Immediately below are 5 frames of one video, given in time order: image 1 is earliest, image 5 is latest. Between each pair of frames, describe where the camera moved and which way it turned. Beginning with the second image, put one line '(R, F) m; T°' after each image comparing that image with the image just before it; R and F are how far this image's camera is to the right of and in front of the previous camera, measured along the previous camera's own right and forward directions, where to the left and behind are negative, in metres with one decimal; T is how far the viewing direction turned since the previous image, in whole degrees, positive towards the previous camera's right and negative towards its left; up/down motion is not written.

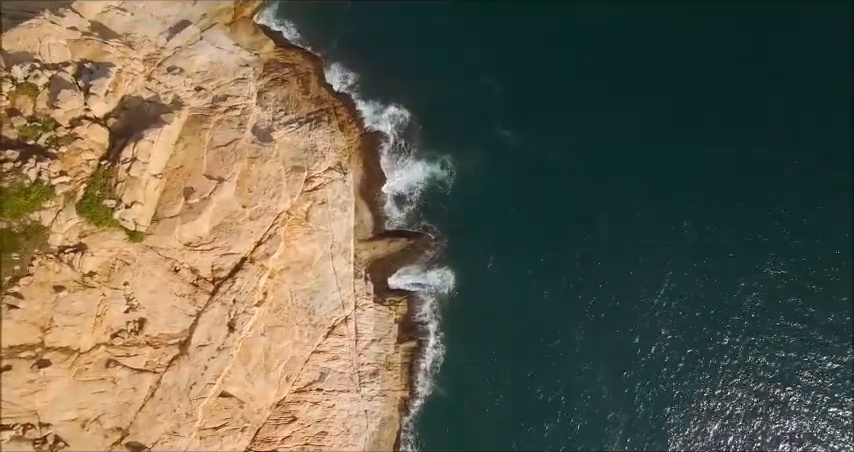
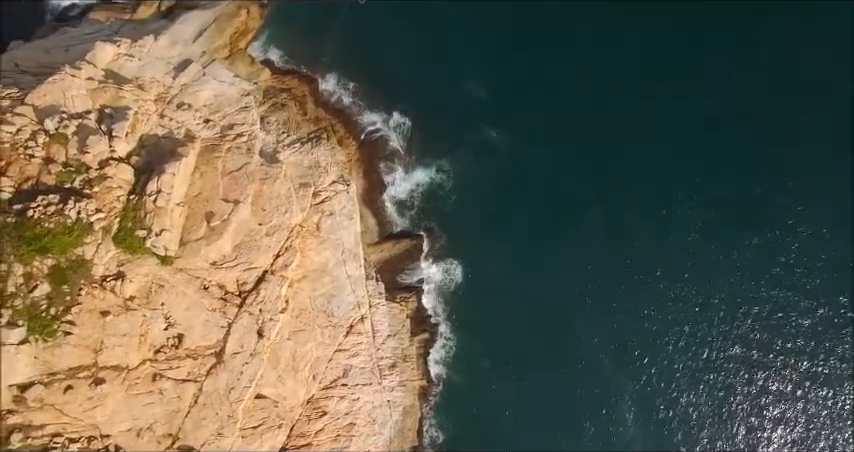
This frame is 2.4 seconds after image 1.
(0.0, -3.4) m; 0°
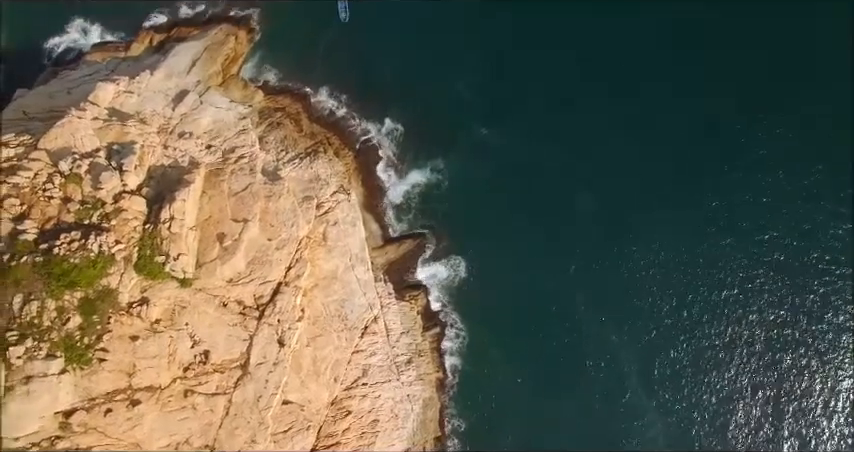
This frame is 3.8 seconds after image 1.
(0.0, -2.0) m; 0°
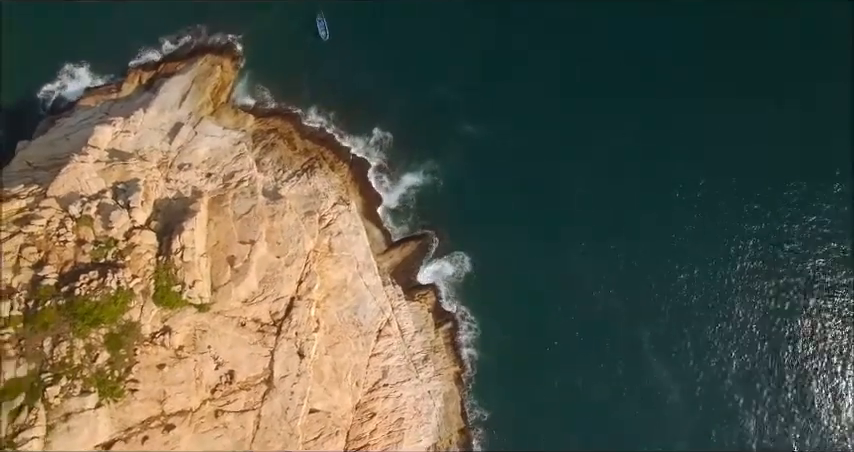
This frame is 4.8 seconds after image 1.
(0.0, -1.4) m; 0°
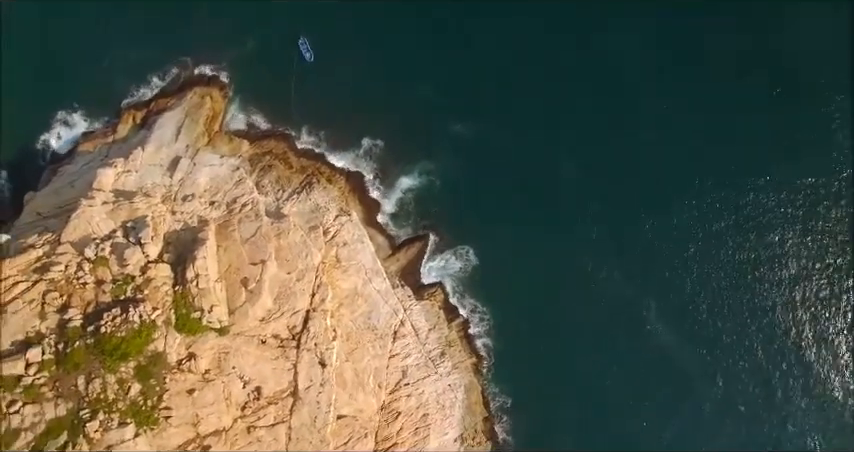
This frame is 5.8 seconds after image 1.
(0.0, -1.5) m; 0°
